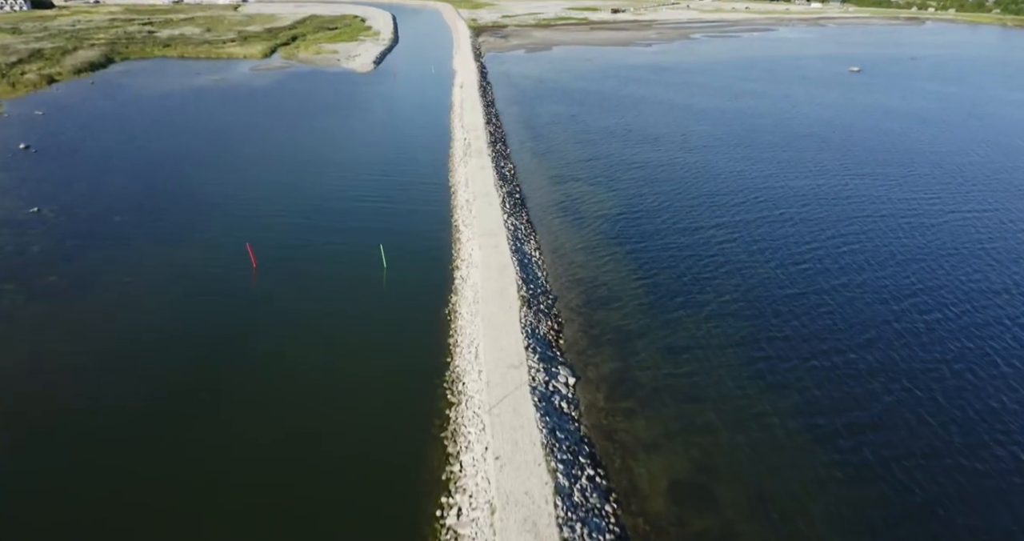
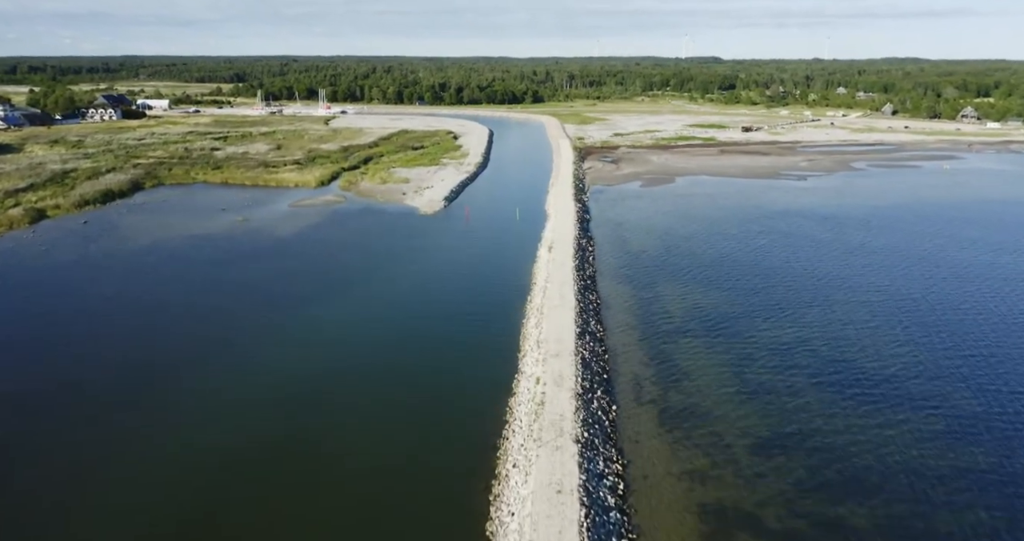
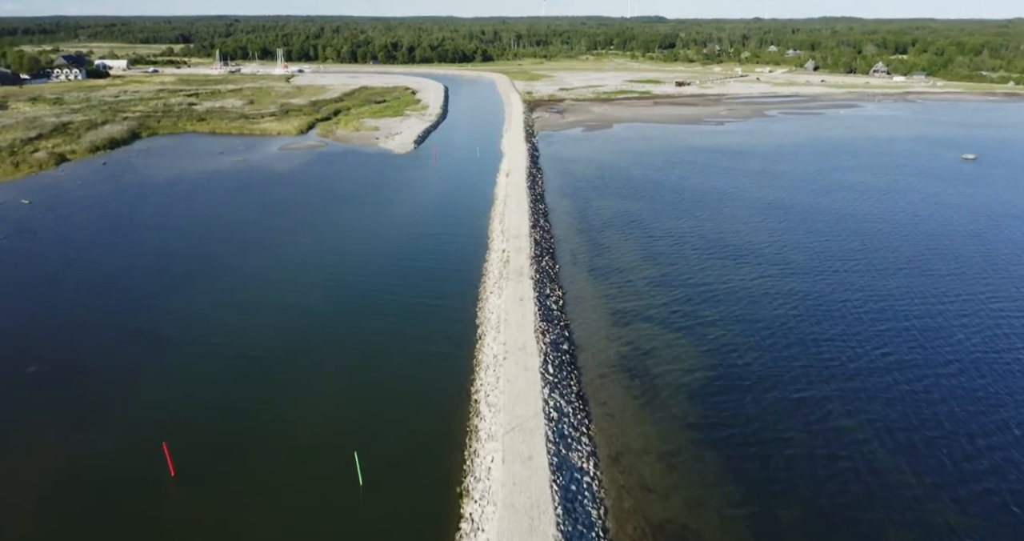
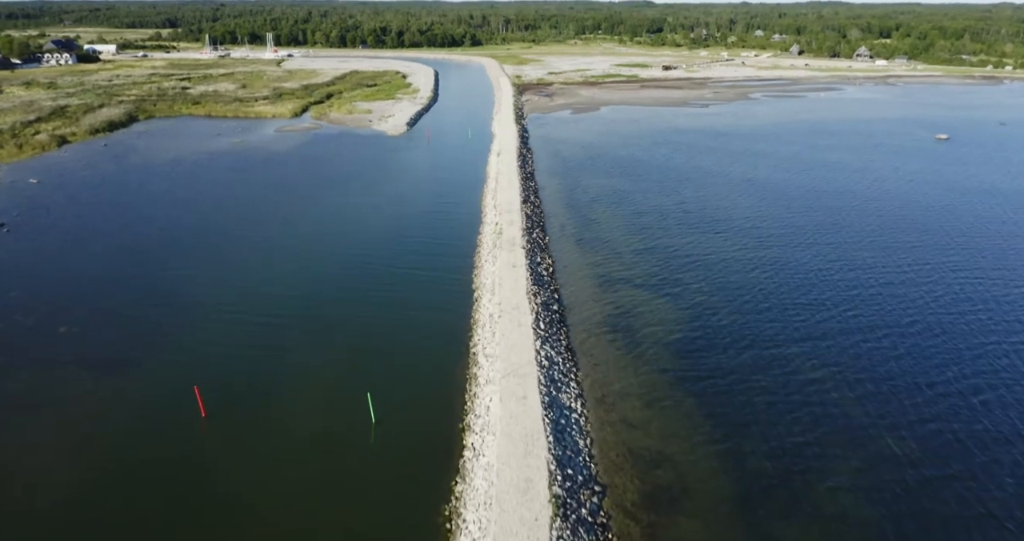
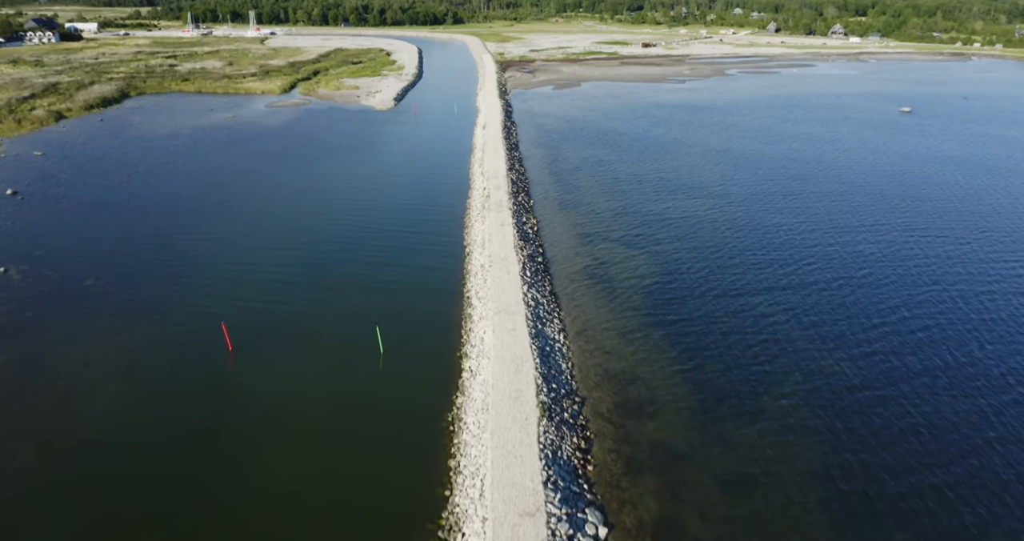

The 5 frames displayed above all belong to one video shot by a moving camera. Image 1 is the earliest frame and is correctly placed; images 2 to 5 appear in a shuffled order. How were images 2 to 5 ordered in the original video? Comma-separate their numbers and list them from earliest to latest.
5, 4, 3, 2
